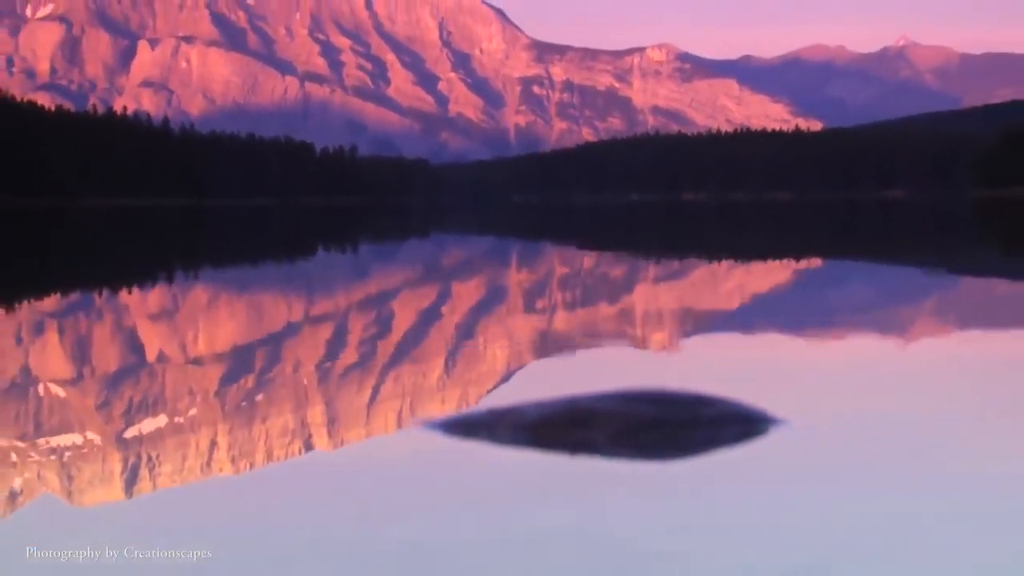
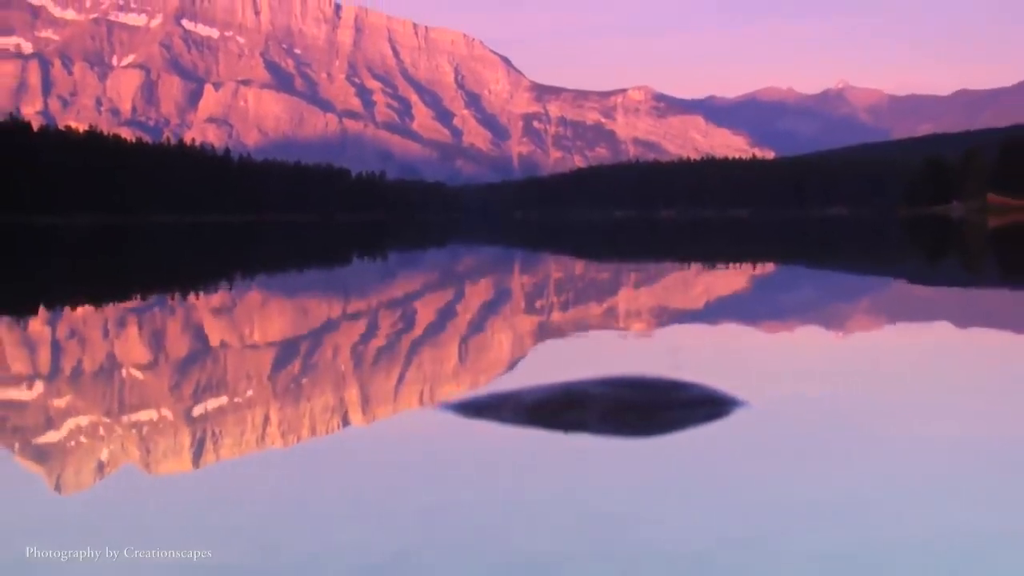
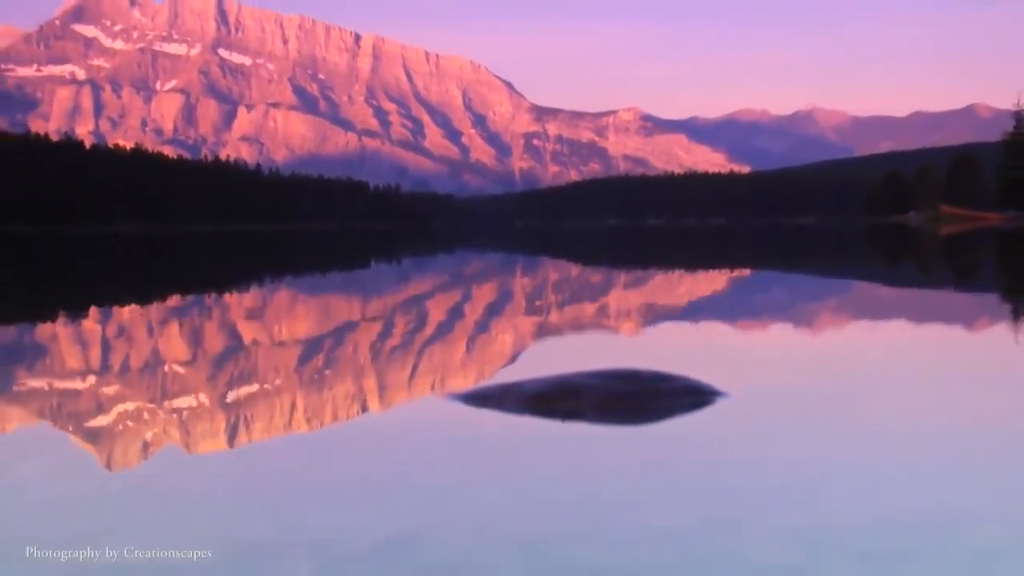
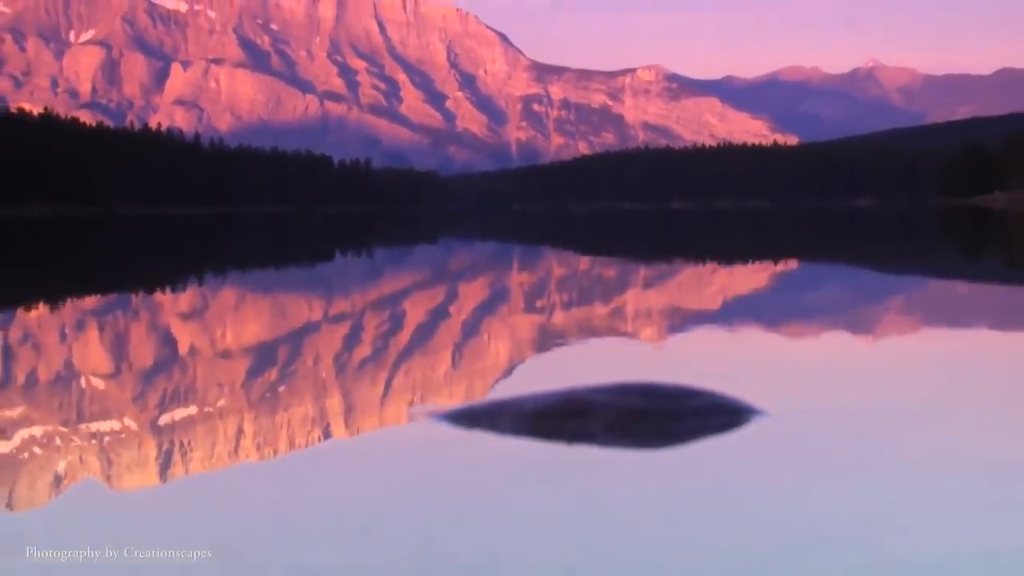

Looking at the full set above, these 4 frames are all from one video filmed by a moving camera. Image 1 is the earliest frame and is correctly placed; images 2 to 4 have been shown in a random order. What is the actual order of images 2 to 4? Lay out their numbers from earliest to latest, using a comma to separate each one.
4, 2, 3
